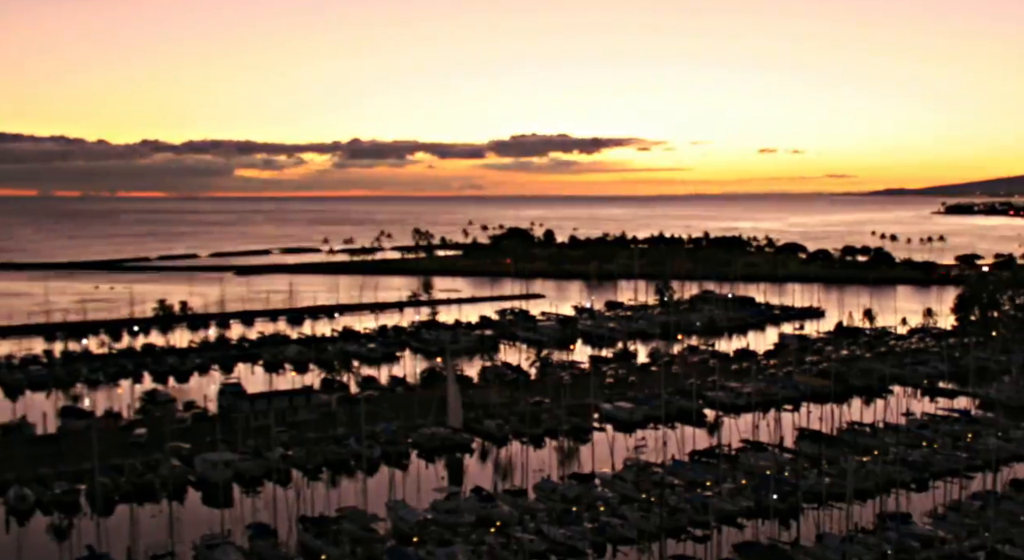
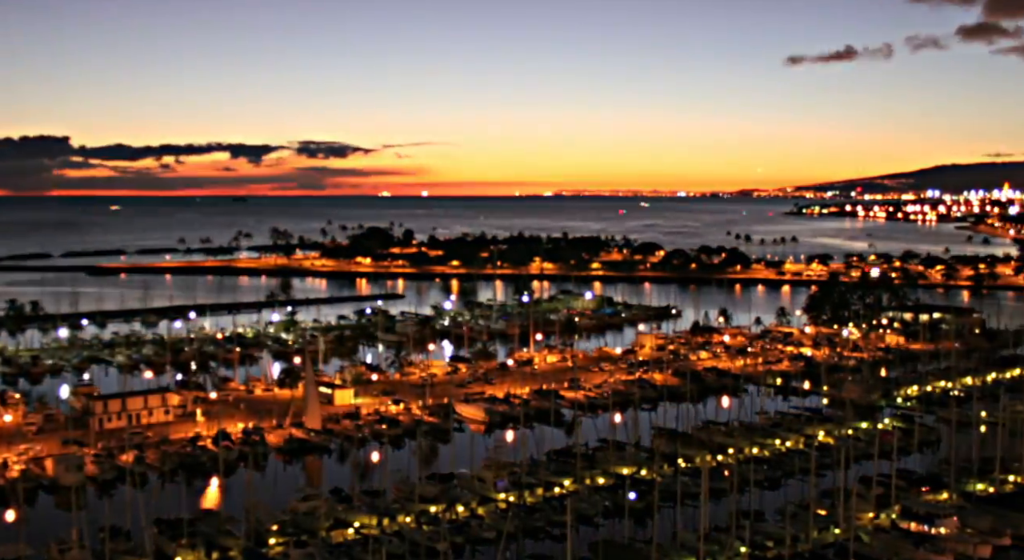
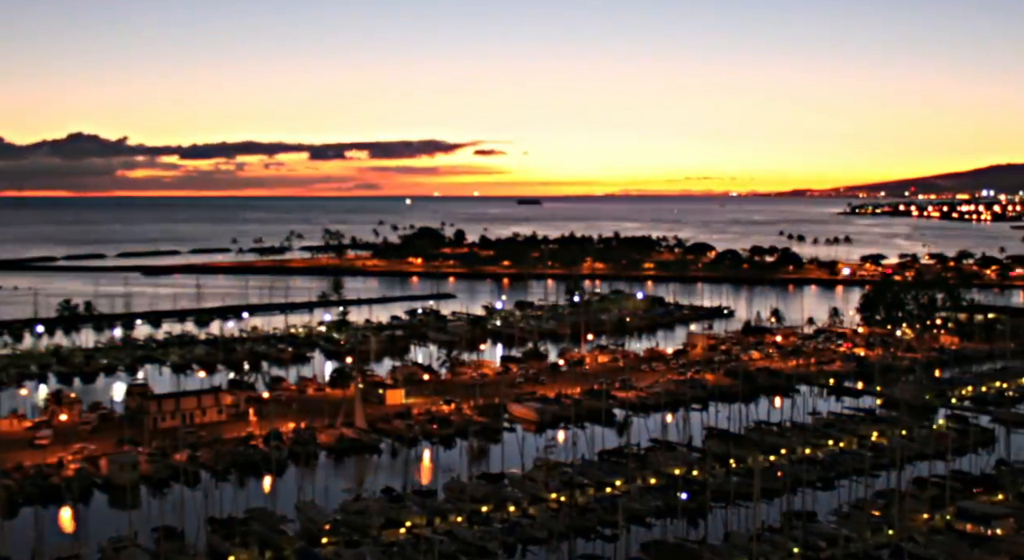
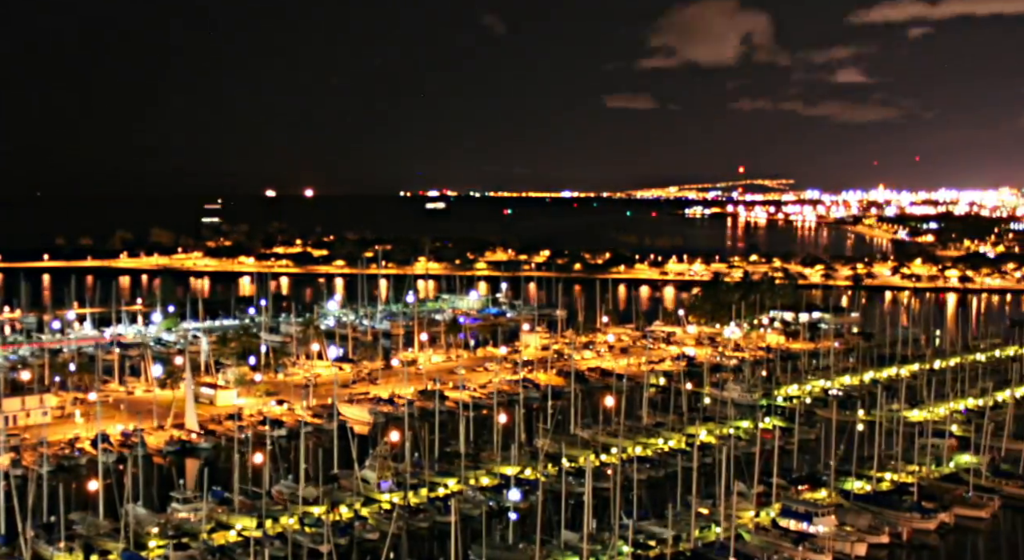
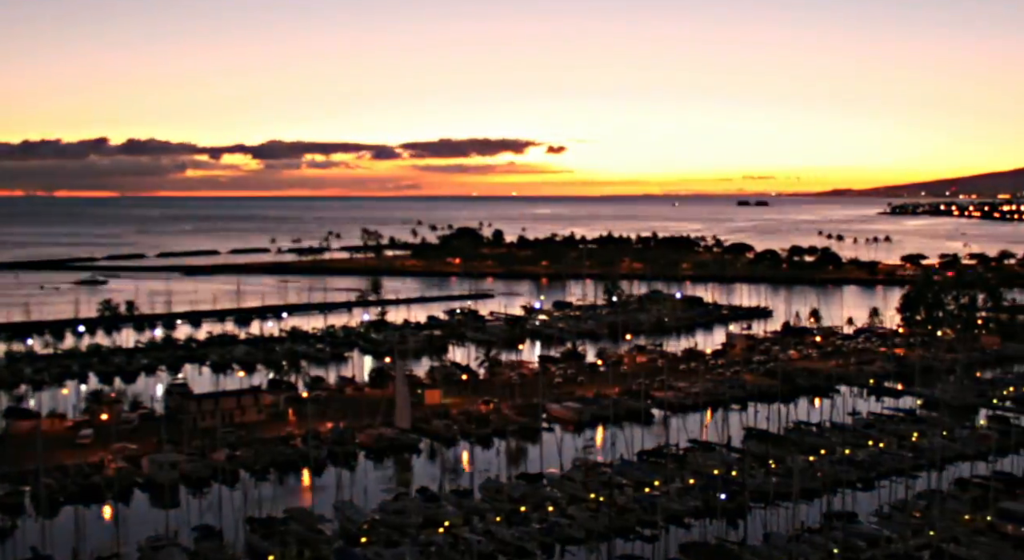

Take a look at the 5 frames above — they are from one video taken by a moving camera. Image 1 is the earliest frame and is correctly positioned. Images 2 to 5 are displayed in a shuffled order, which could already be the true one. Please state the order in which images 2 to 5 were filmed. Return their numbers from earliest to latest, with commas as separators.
5, 3, 2, 4
